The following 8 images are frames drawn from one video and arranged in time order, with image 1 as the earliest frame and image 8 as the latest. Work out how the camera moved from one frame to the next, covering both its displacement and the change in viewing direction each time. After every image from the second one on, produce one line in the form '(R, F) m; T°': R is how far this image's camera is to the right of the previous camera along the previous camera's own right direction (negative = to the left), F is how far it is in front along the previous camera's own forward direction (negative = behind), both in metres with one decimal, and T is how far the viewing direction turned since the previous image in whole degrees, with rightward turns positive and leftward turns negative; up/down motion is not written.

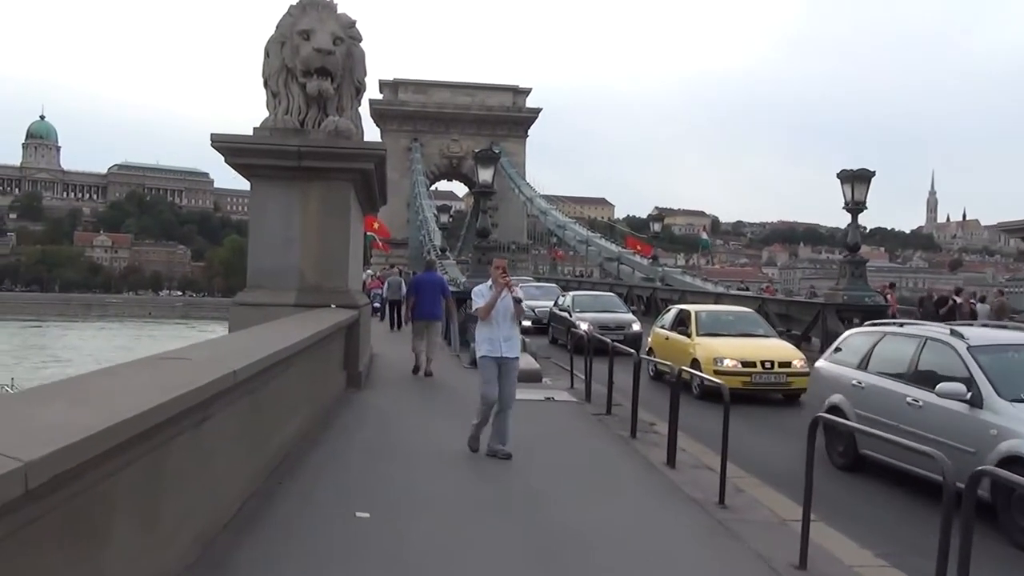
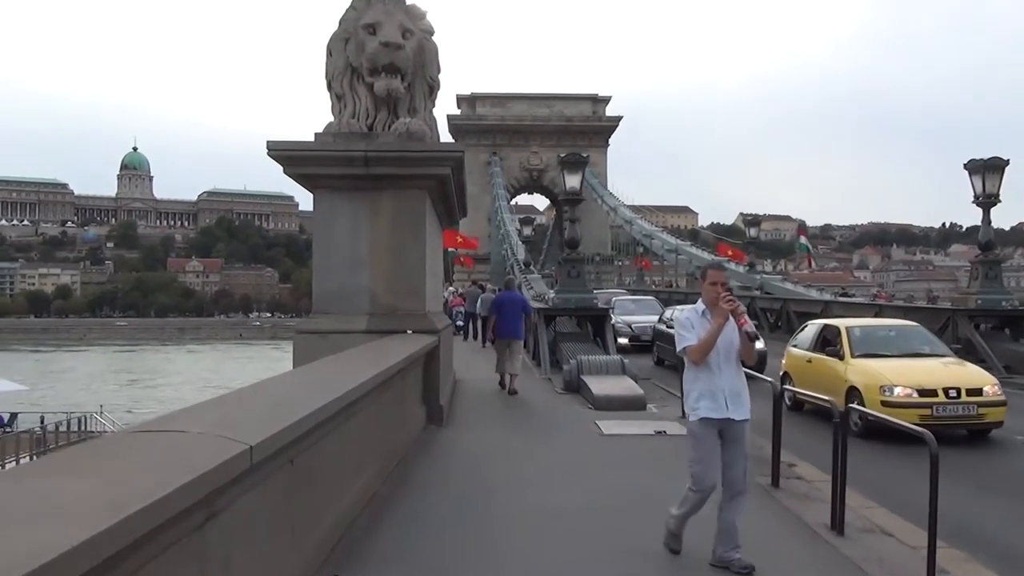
(-0.1, +1.1) m; -5°
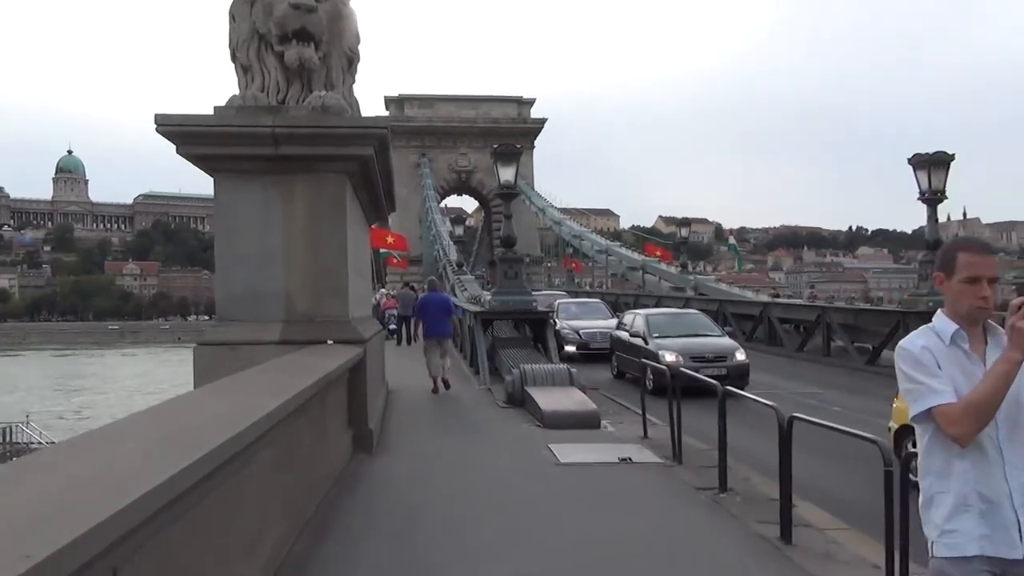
(-0.1, +1.1) m; +5°
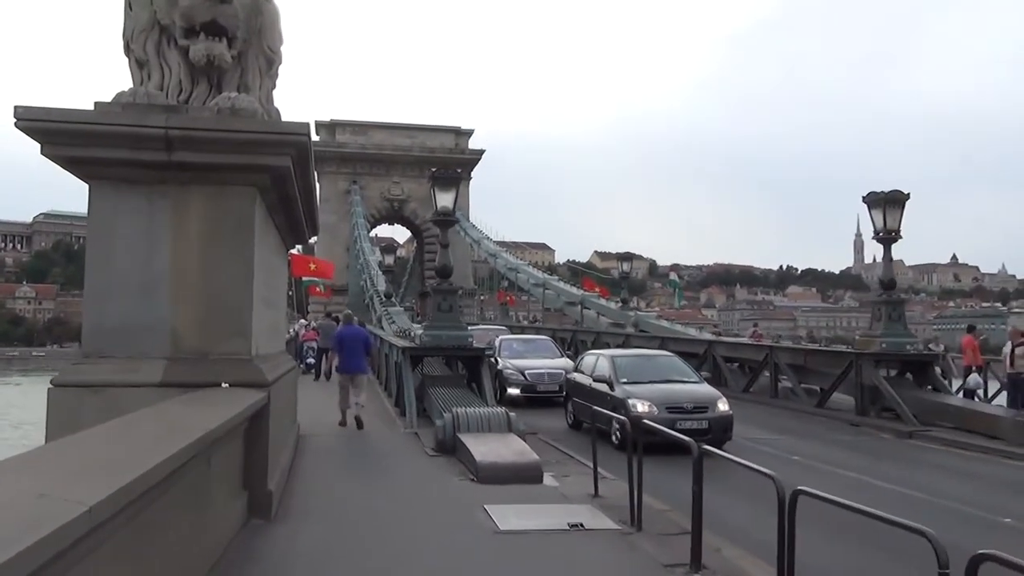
(0.0, +0.9) m; +4°
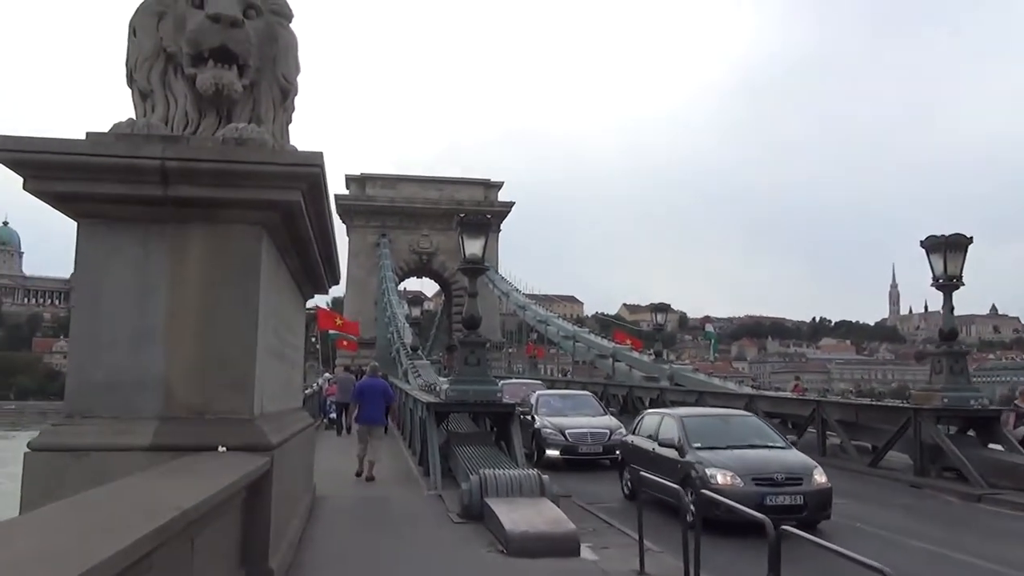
(0.0, +0.7) m; -2°
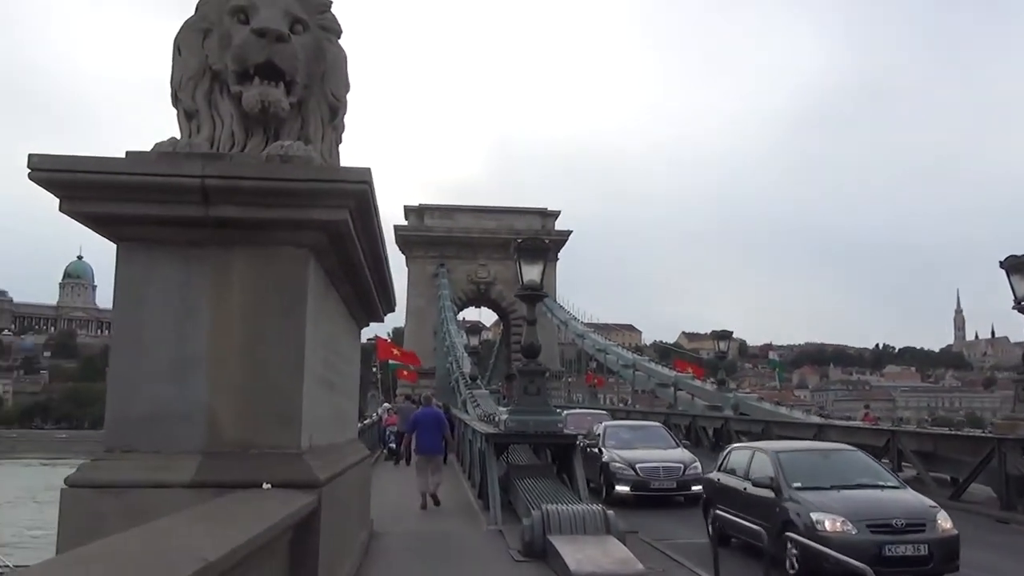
(0.0, +0.4) m; -4°
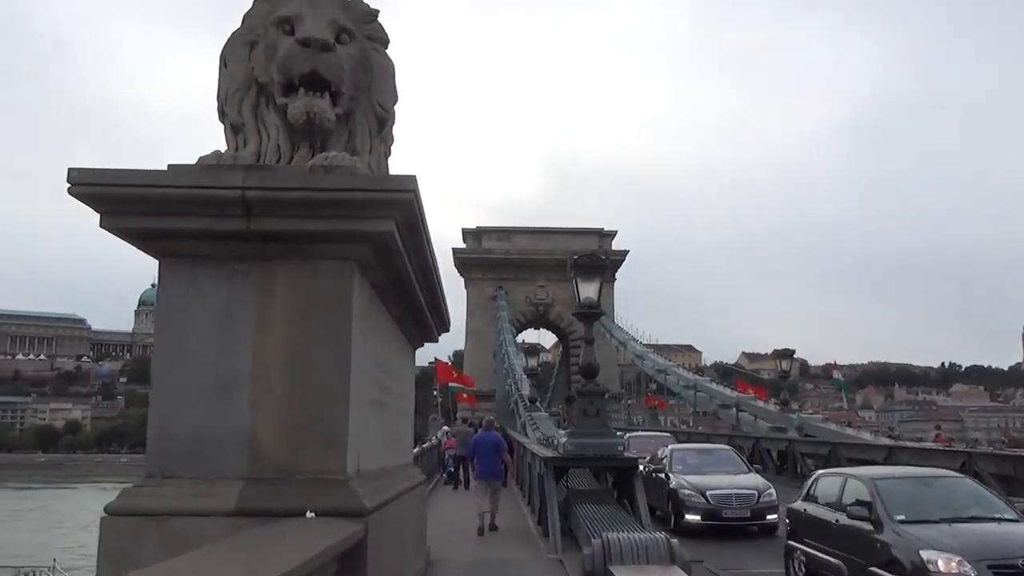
(0.0, +0.3) m; -4°
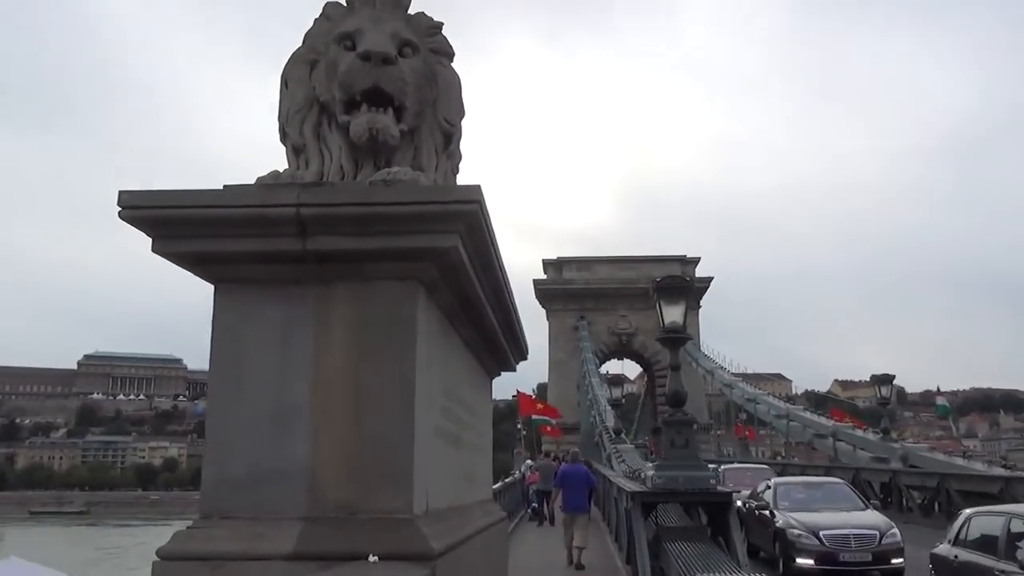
(0.0, +0.4) m; -5°
